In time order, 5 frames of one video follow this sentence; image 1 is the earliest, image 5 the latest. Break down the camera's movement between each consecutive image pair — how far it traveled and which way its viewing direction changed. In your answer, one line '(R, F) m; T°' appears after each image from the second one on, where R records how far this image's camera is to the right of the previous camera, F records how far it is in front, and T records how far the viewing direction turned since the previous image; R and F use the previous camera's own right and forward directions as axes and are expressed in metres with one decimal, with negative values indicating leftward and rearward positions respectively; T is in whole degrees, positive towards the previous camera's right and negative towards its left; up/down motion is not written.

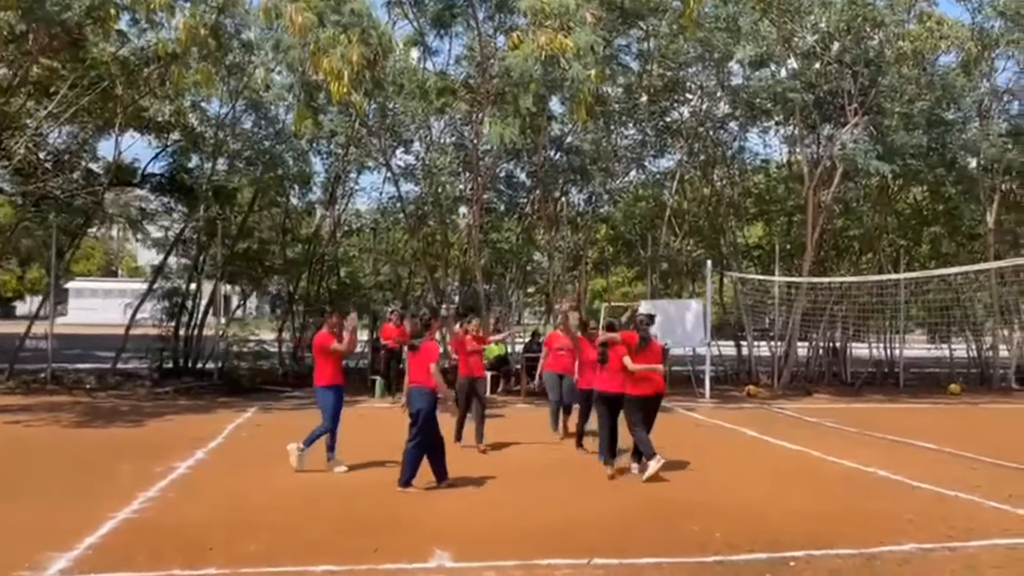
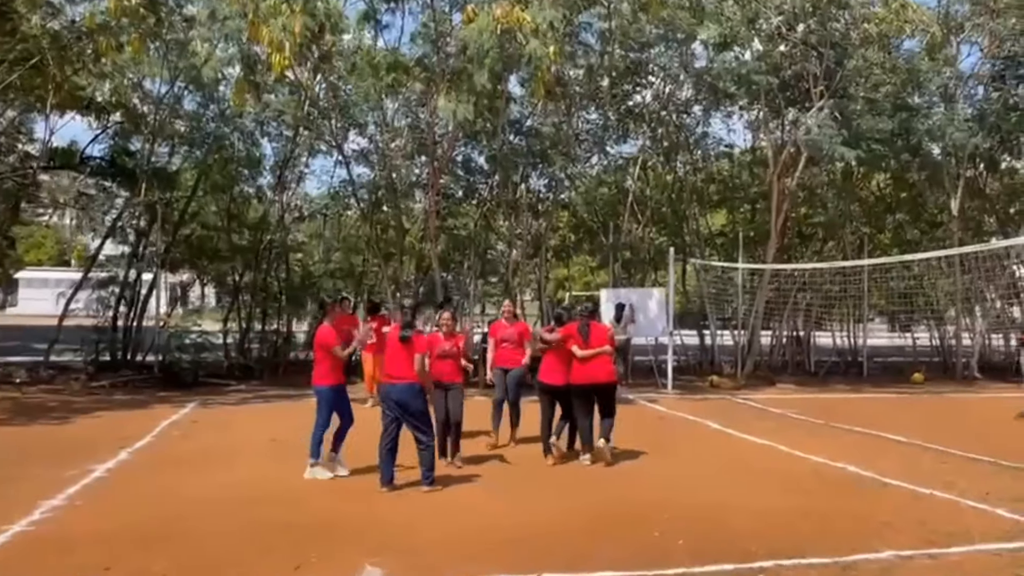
(+0.2, +0.6) m; +2°
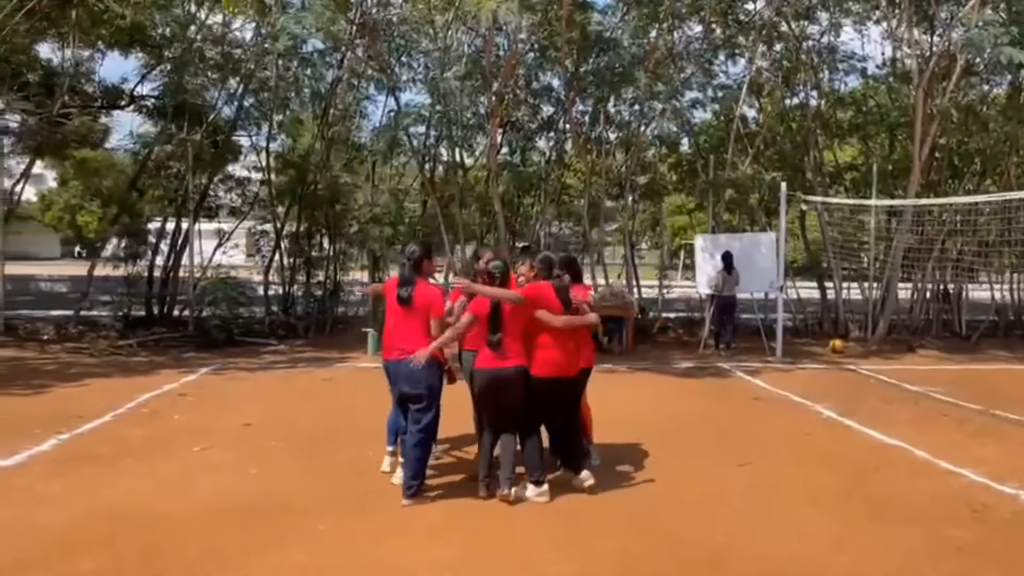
(+0.8, +2.6) m; -8°
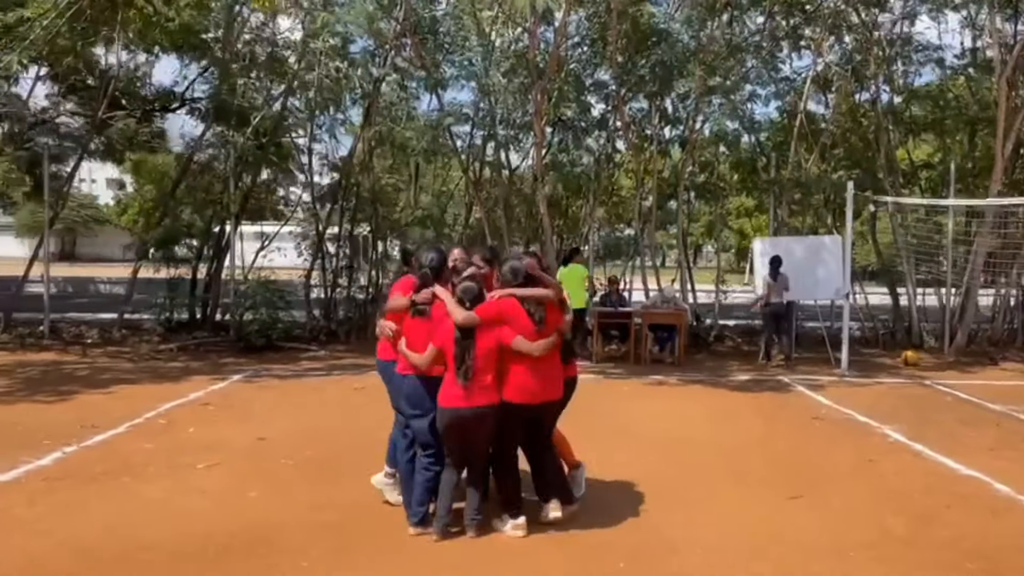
(+0.3, +0.6) m; -4°
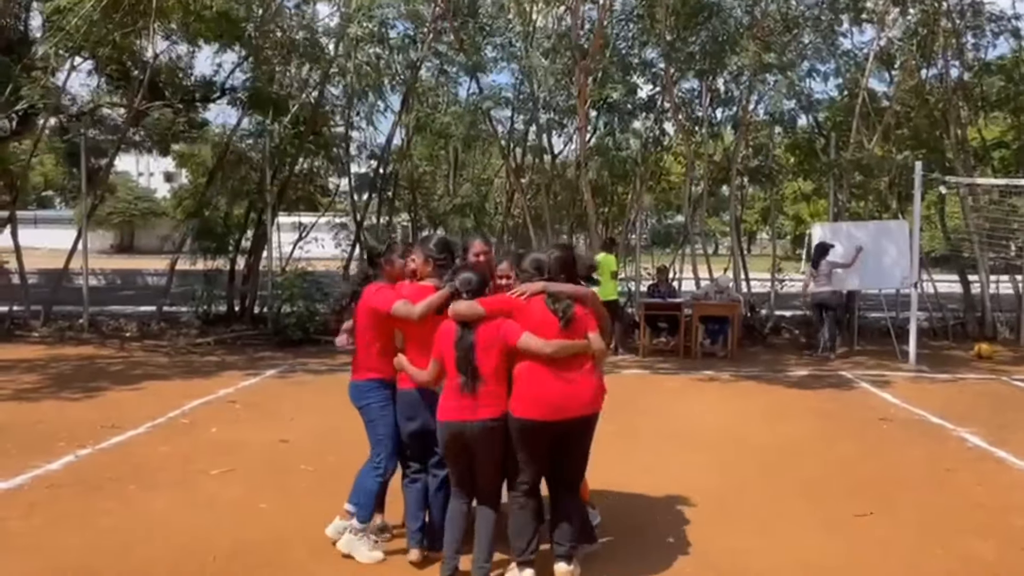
(+0.1, +0.6) m; -3°
